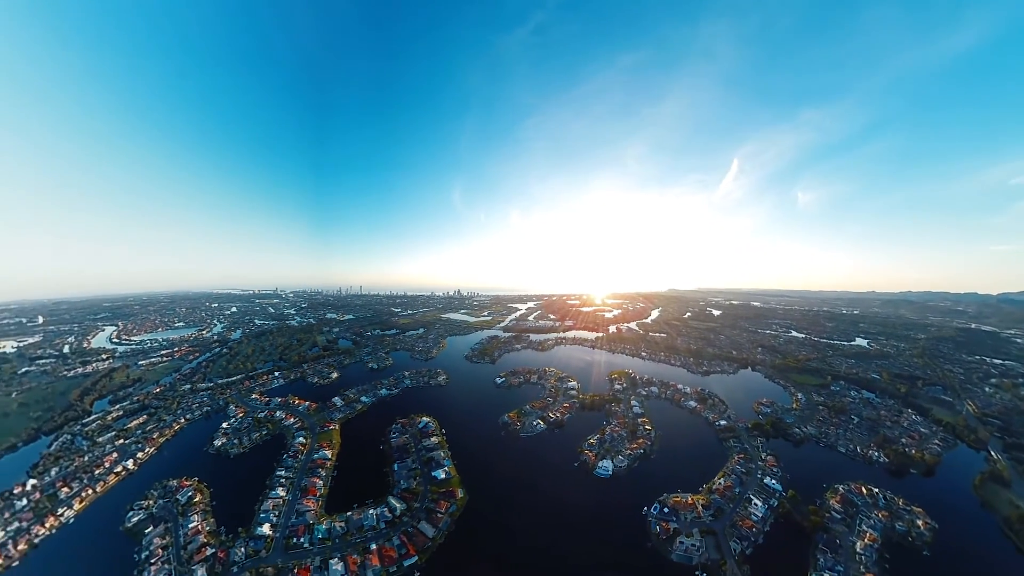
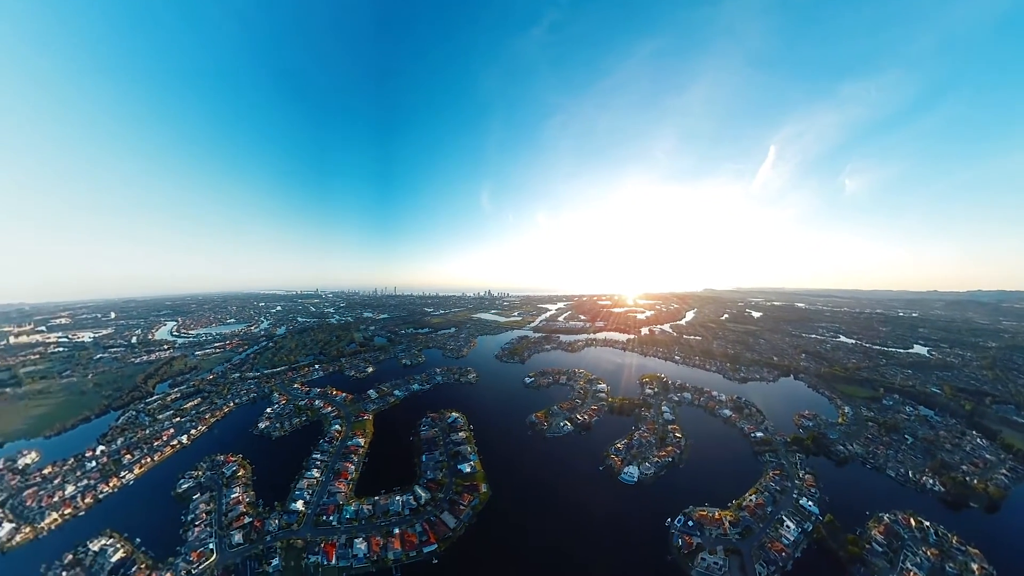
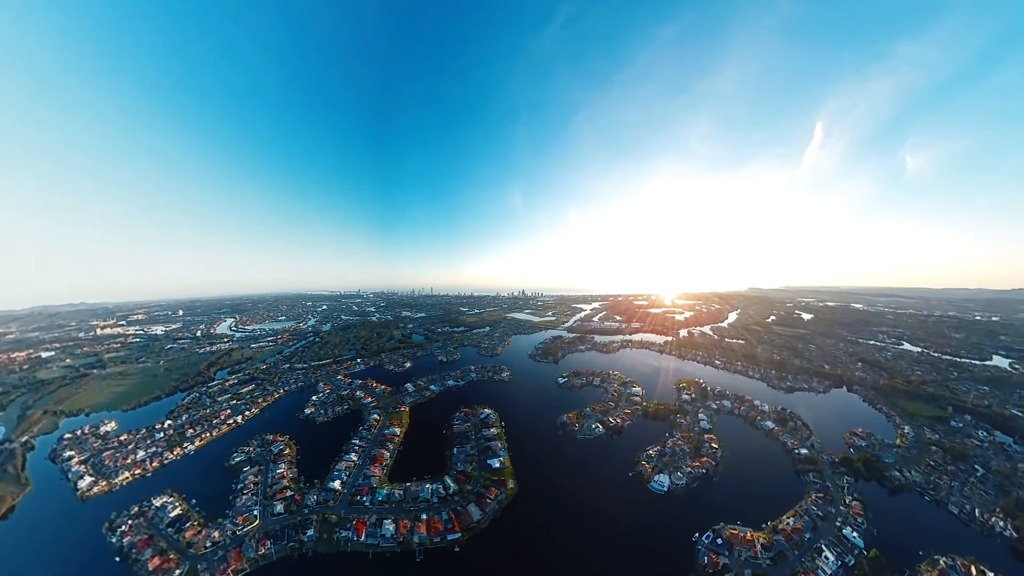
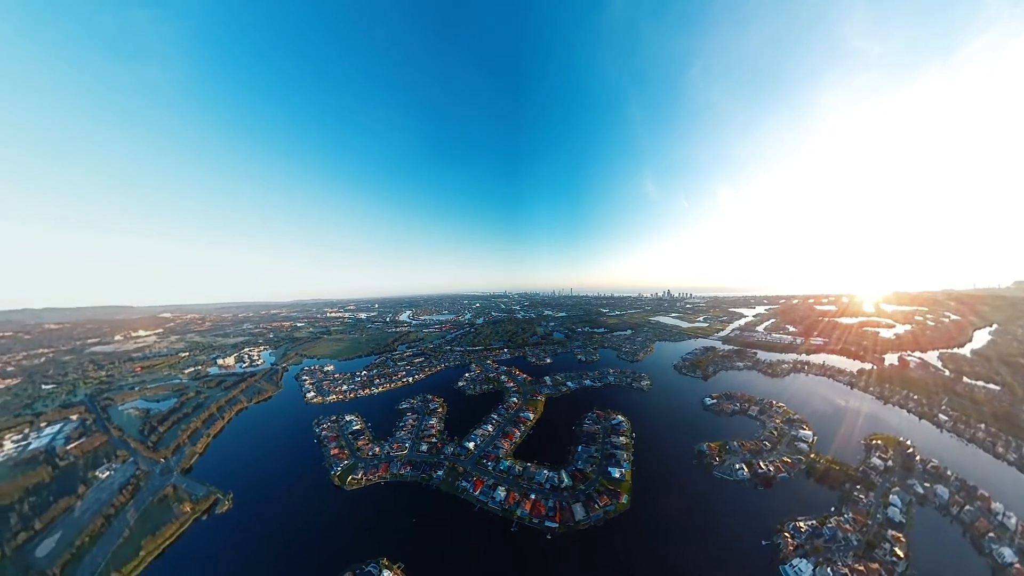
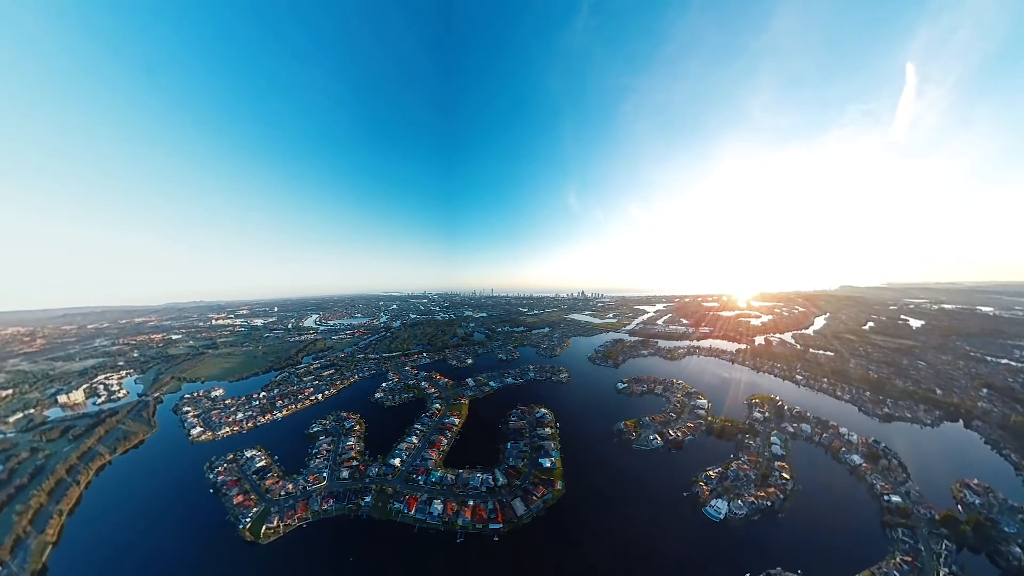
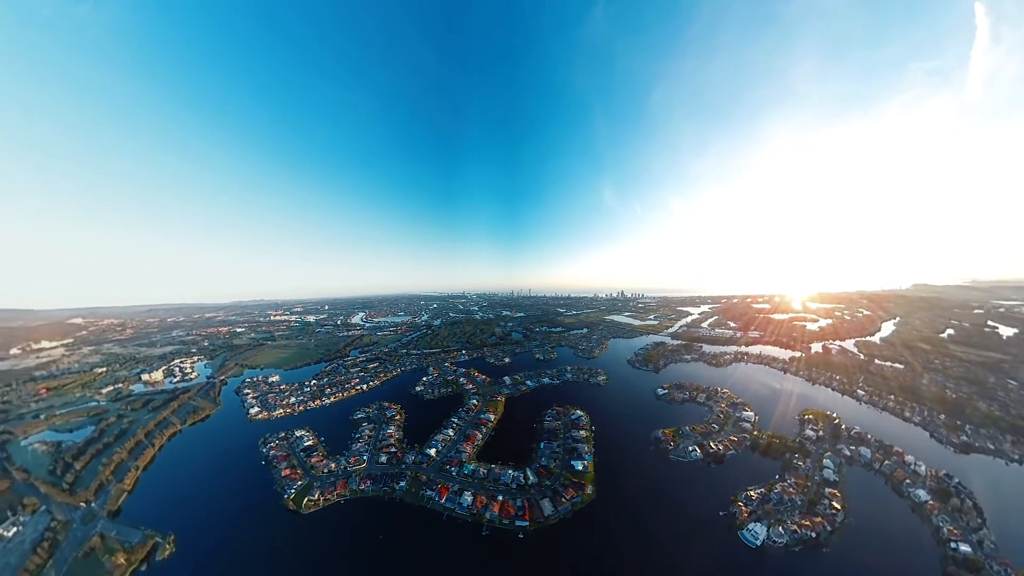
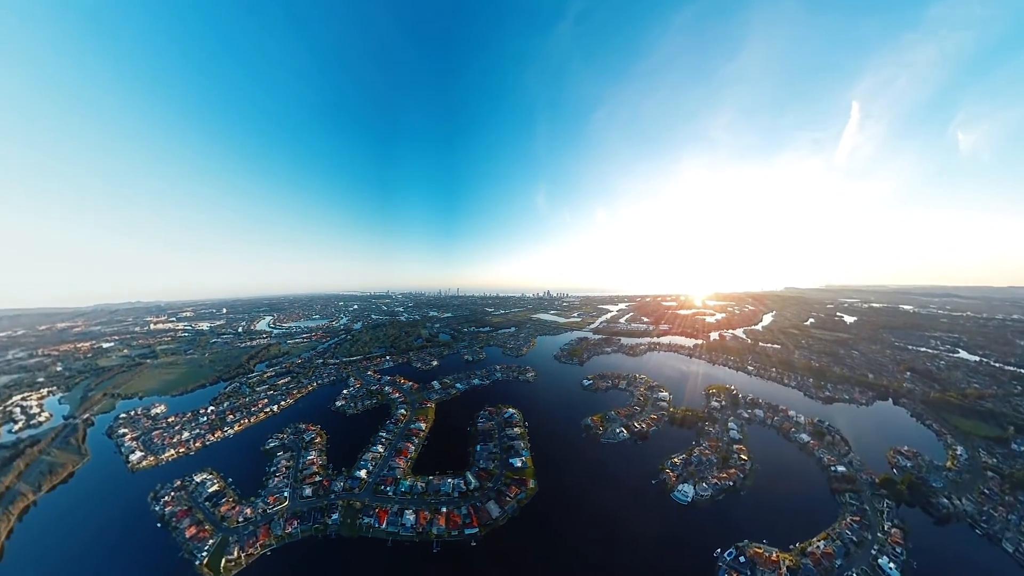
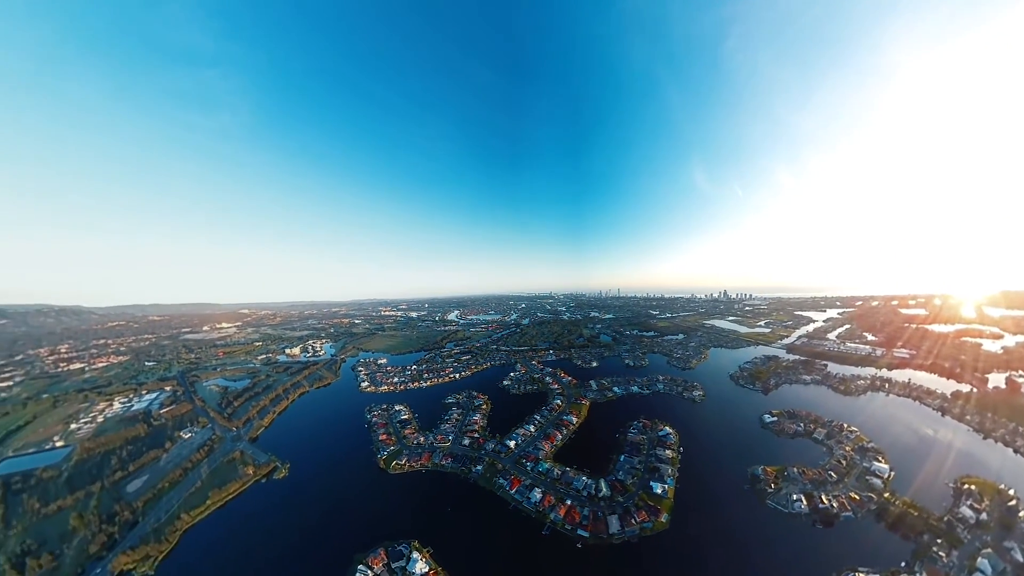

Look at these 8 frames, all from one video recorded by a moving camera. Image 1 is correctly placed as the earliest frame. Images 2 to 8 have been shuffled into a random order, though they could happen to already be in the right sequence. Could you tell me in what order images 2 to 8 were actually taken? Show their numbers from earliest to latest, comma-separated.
2, 3, 7, 5, 6, 4, 8
